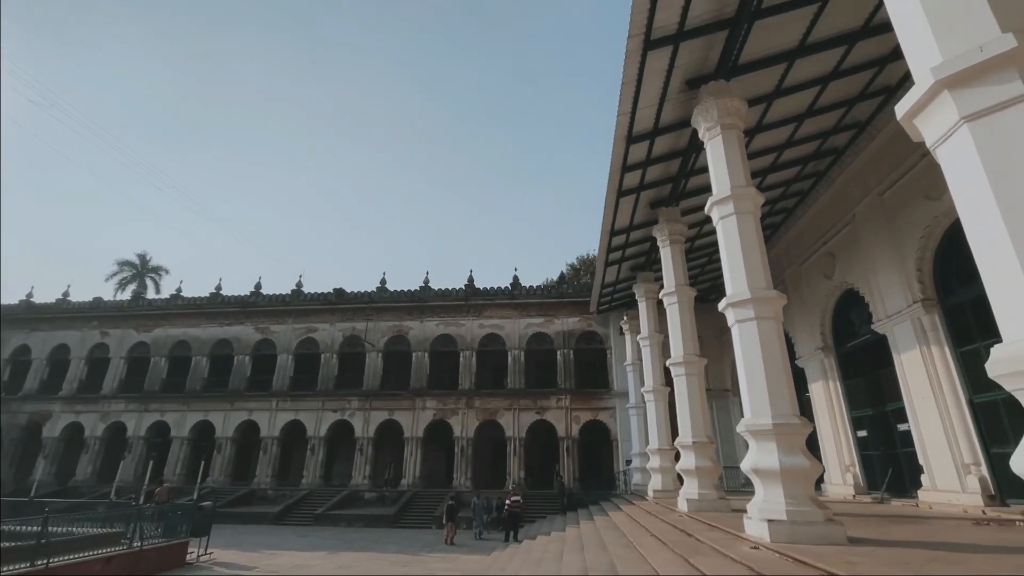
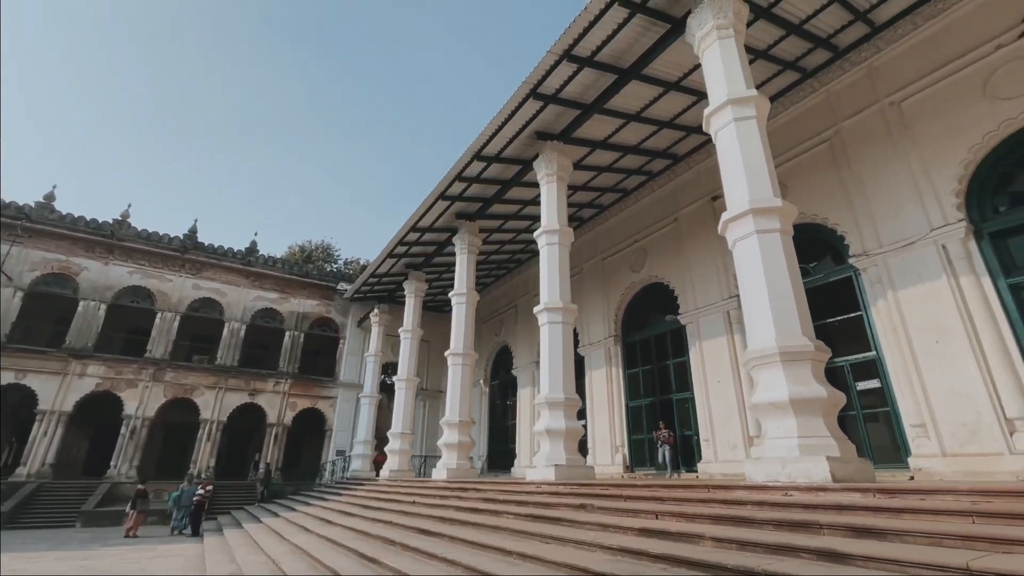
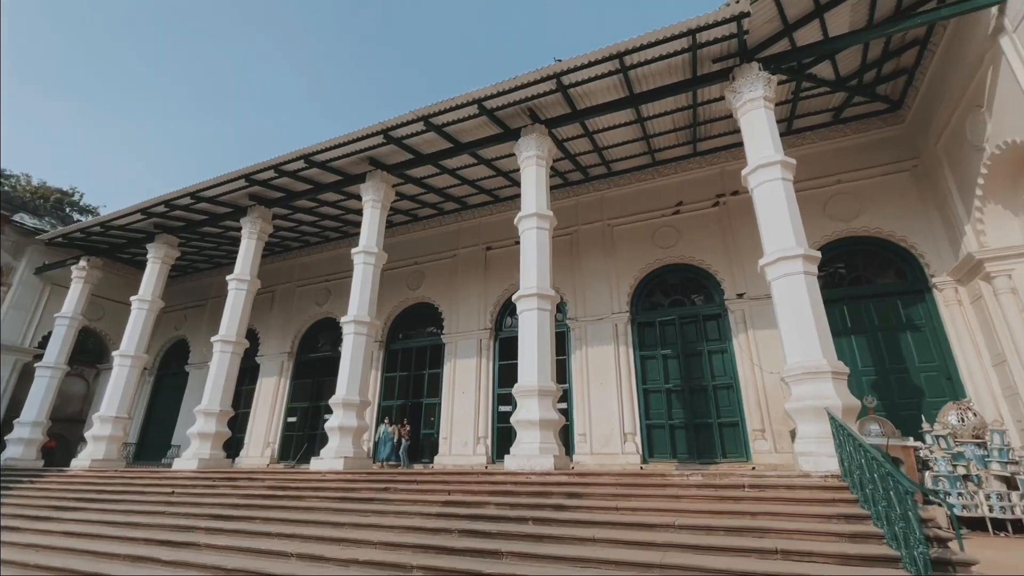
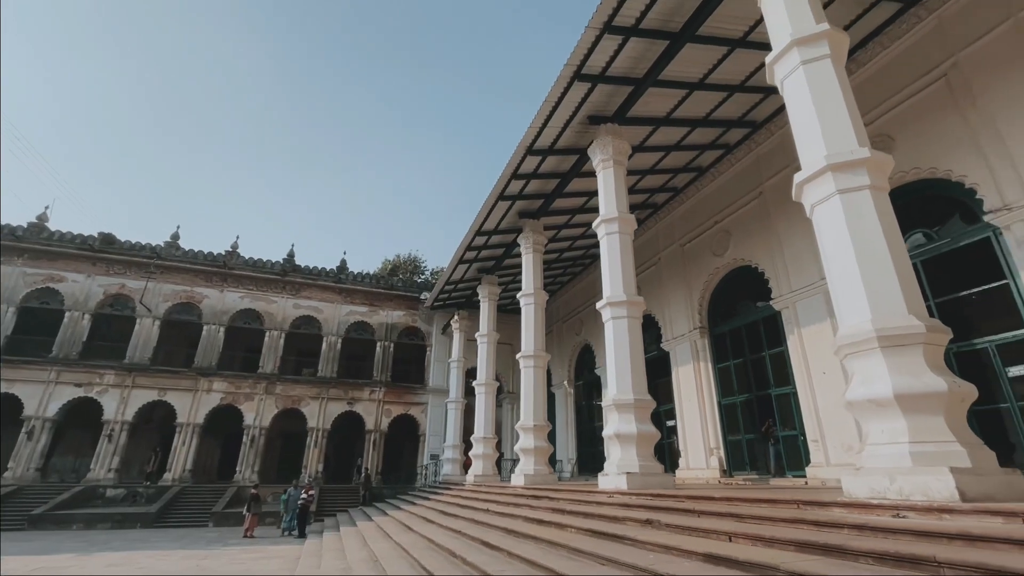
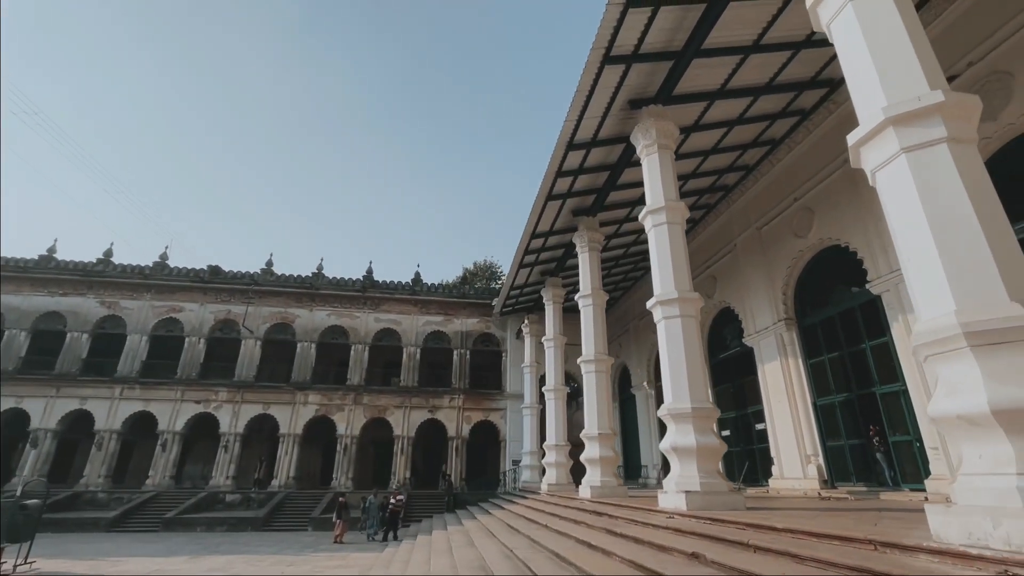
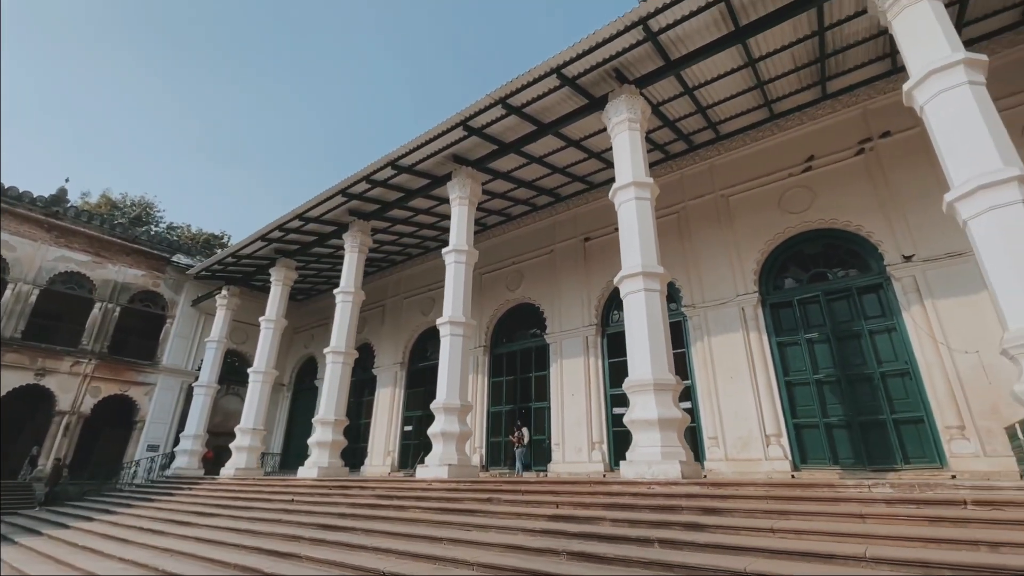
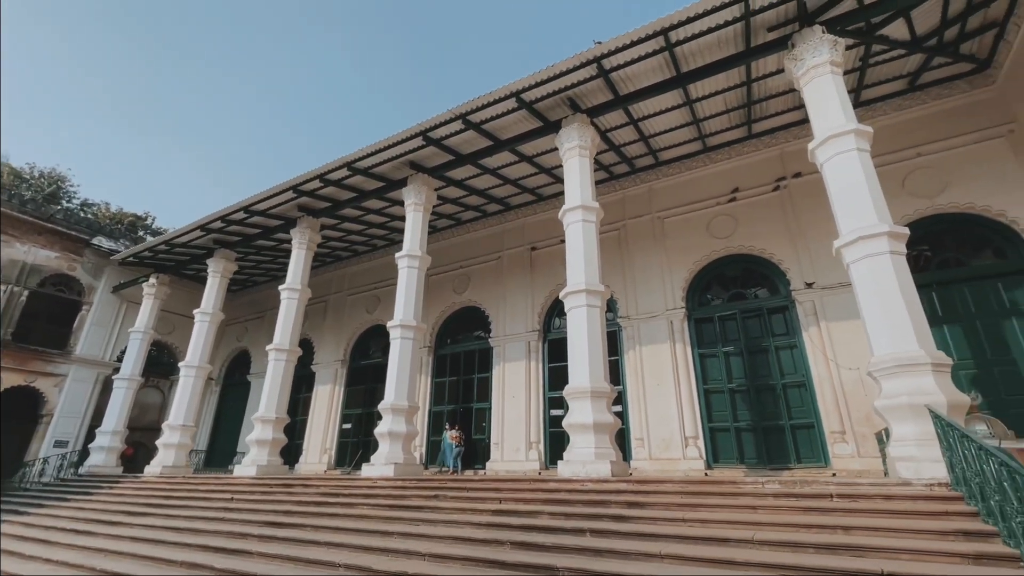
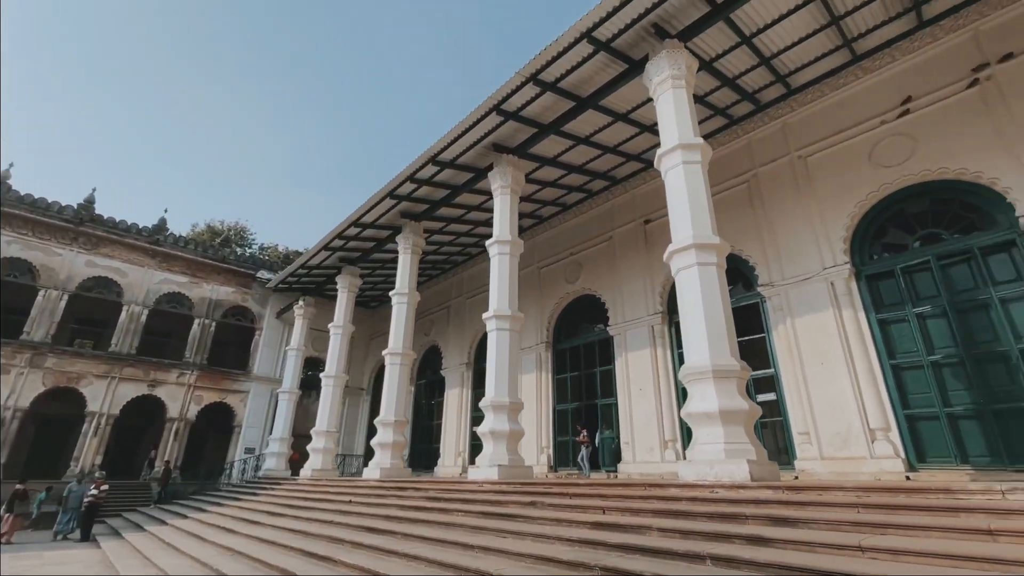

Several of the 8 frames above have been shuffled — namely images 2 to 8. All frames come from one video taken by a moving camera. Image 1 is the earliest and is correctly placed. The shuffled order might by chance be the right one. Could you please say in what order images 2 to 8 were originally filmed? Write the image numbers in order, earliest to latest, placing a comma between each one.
5, 4, 2, 8, 6, 7, 3
